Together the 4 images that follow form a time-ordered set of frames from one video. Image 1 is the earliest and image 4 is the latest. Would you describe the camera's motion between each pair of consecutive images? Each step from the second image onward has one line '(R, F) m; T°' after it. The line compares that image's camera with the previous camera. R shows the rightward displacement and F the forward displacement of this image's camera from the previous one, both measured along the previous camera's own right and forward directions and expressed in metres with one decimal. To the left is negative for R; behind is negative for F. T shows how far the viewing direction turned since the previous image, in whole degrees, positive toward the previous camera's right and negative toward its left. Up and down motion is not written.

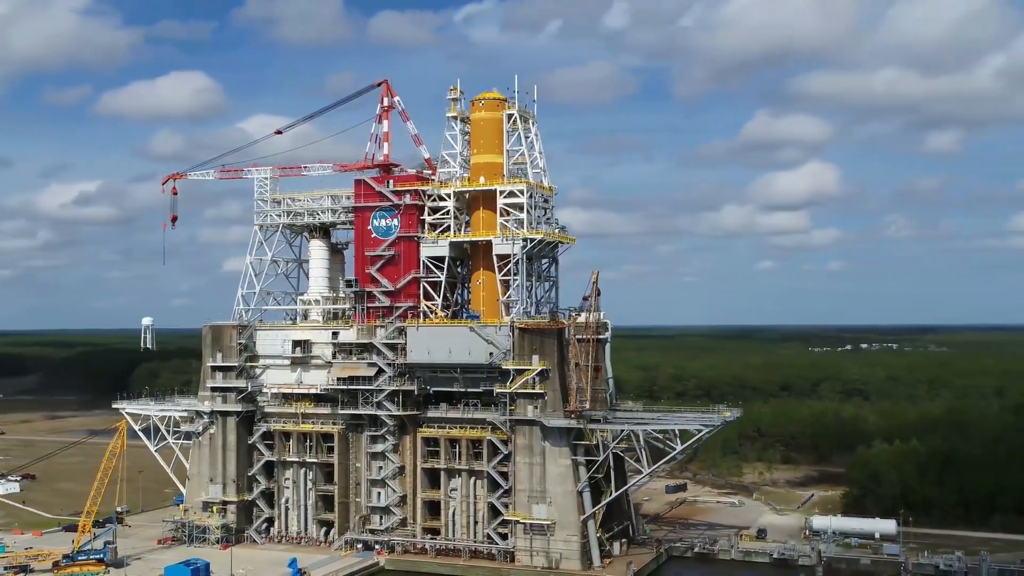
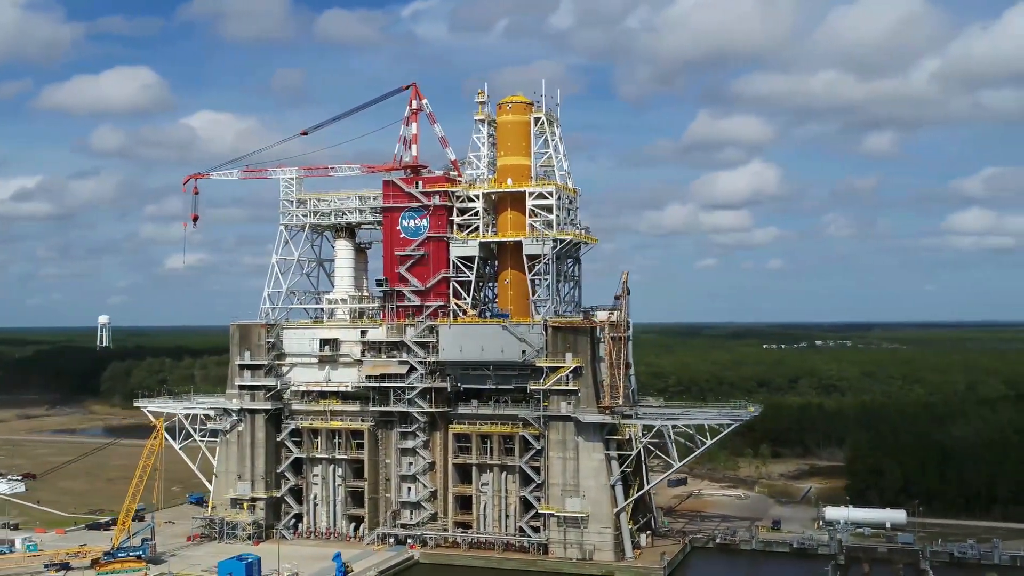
(-3.5, -1.1) m; +2°
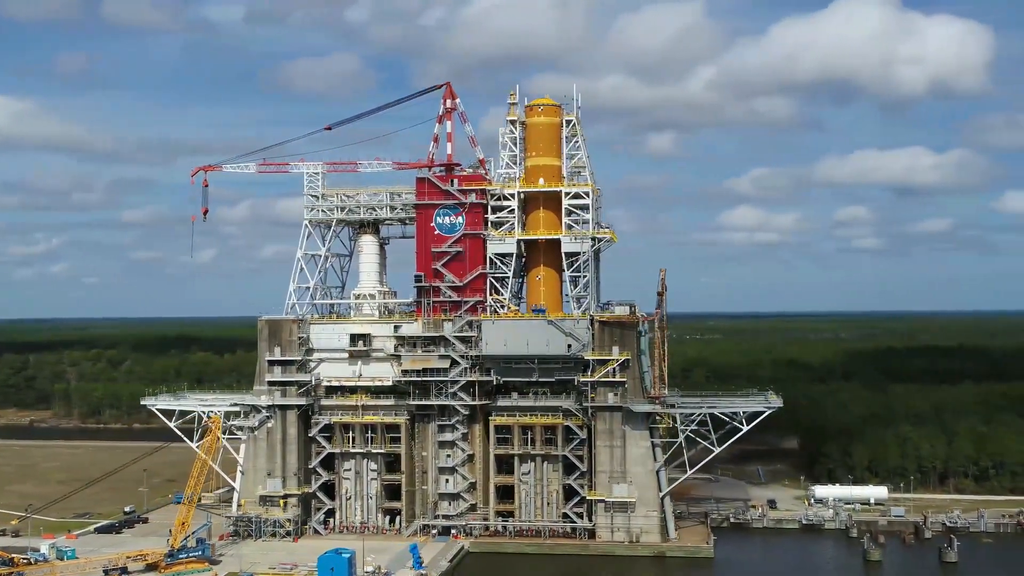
(-10.4, -0.8) m; +10°
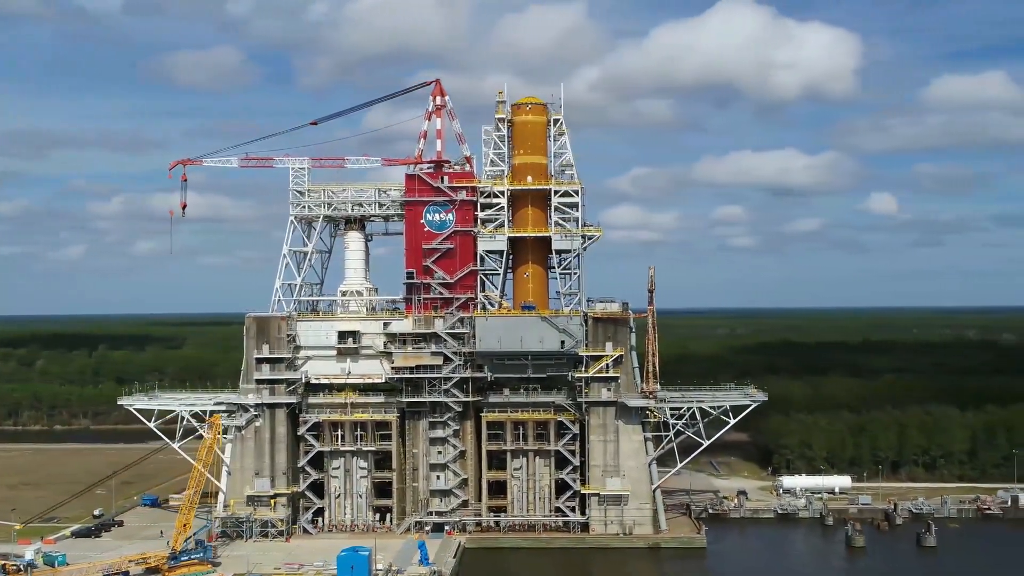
(-4.4, -0.2) m; +6°
